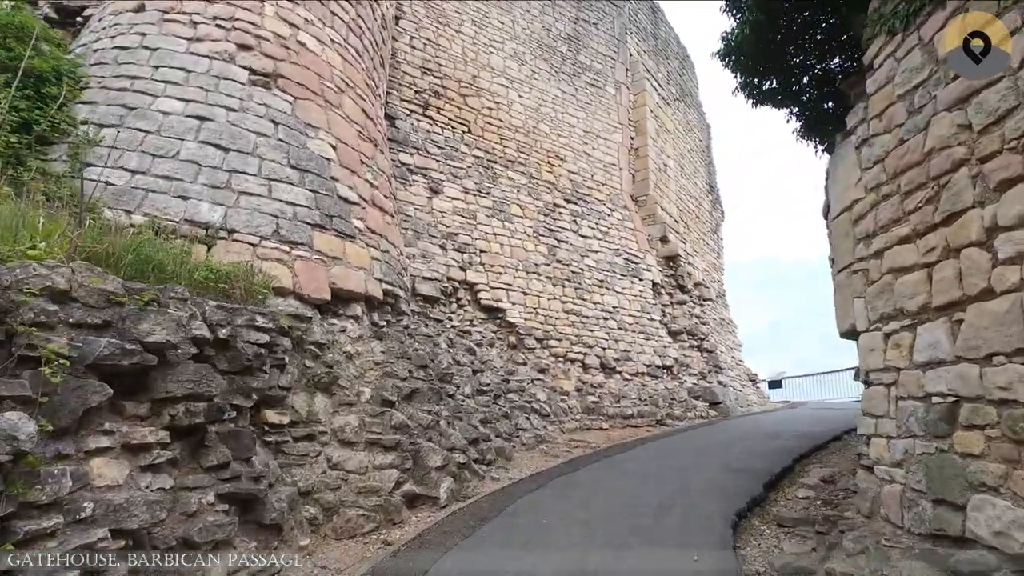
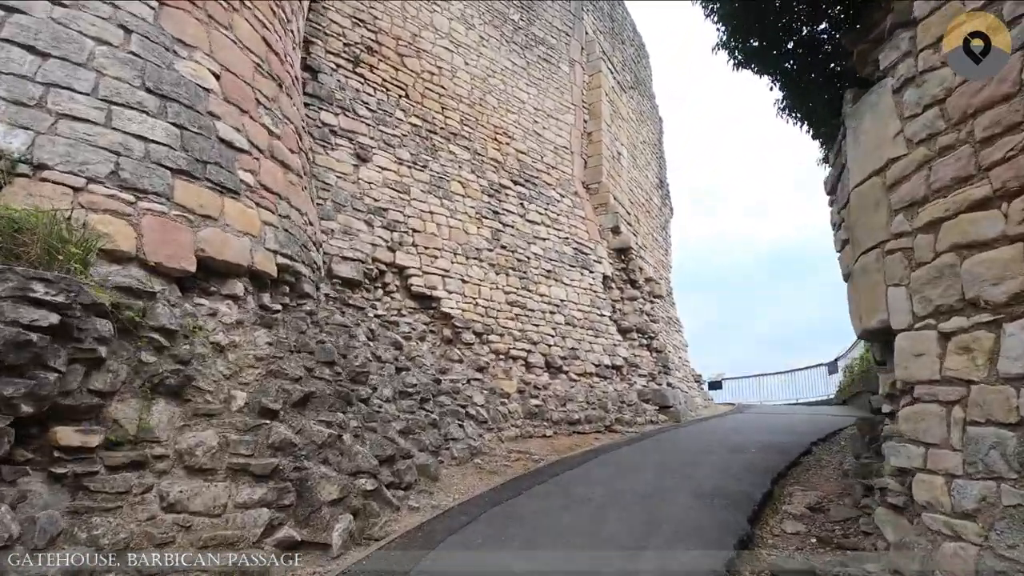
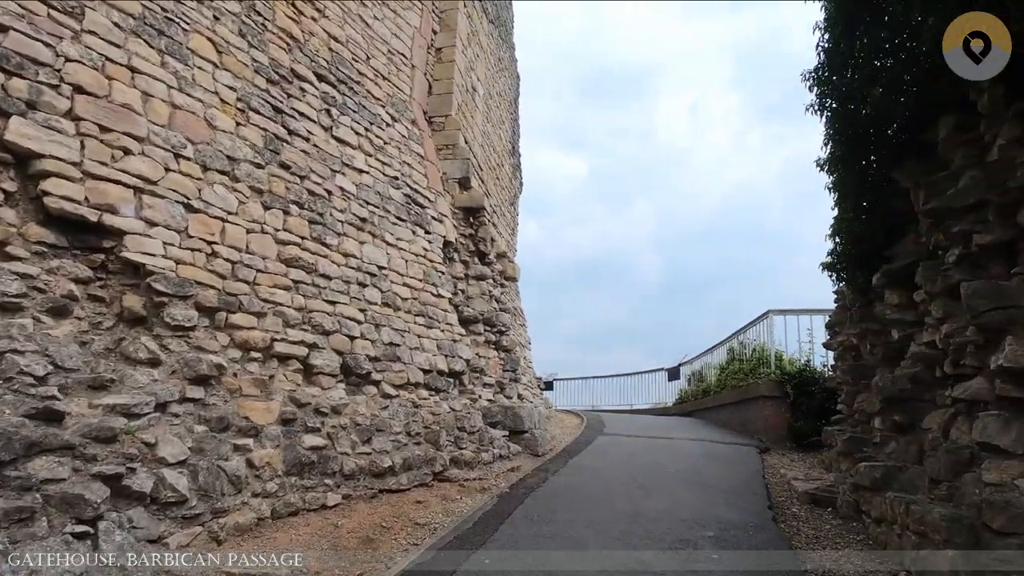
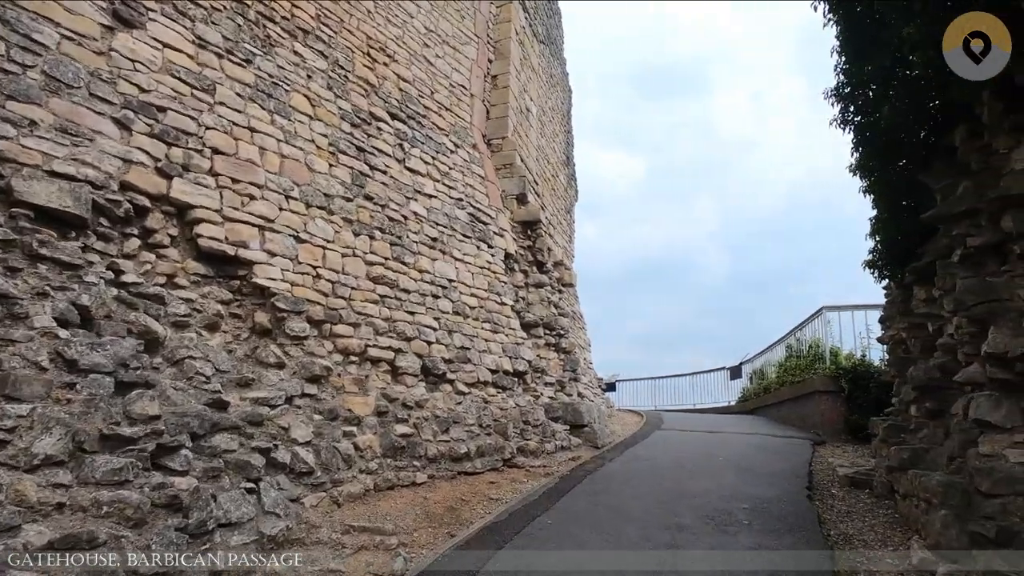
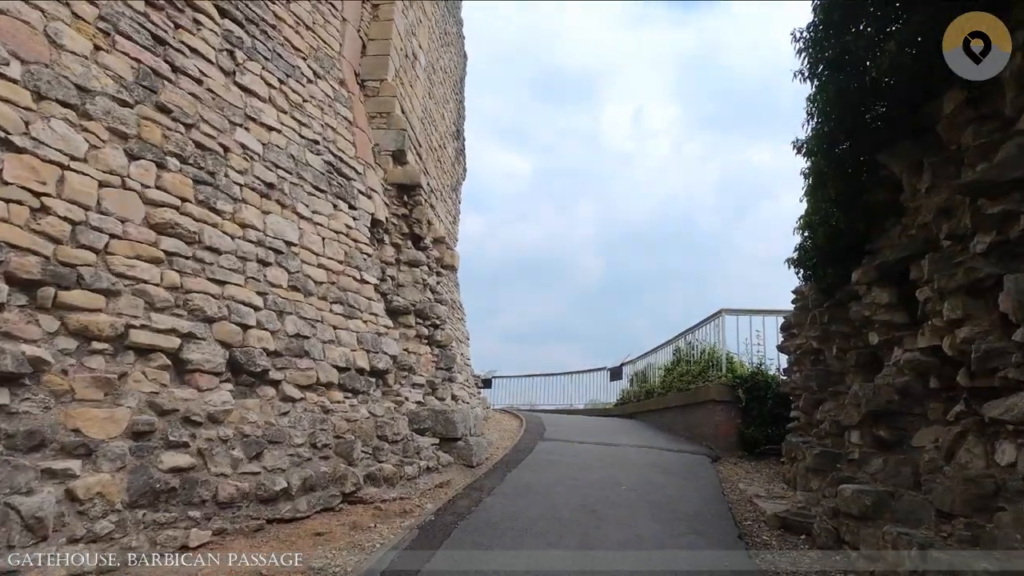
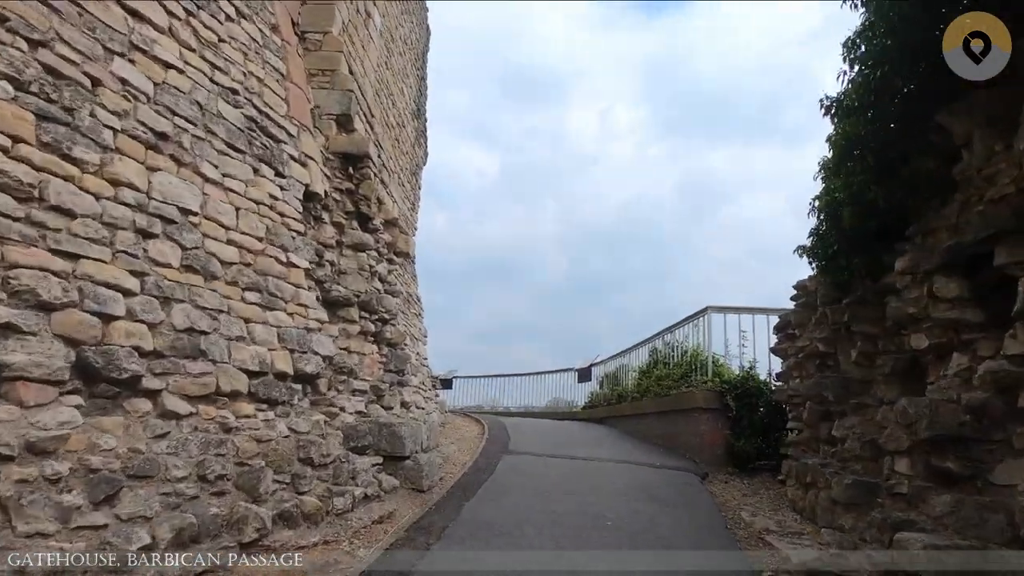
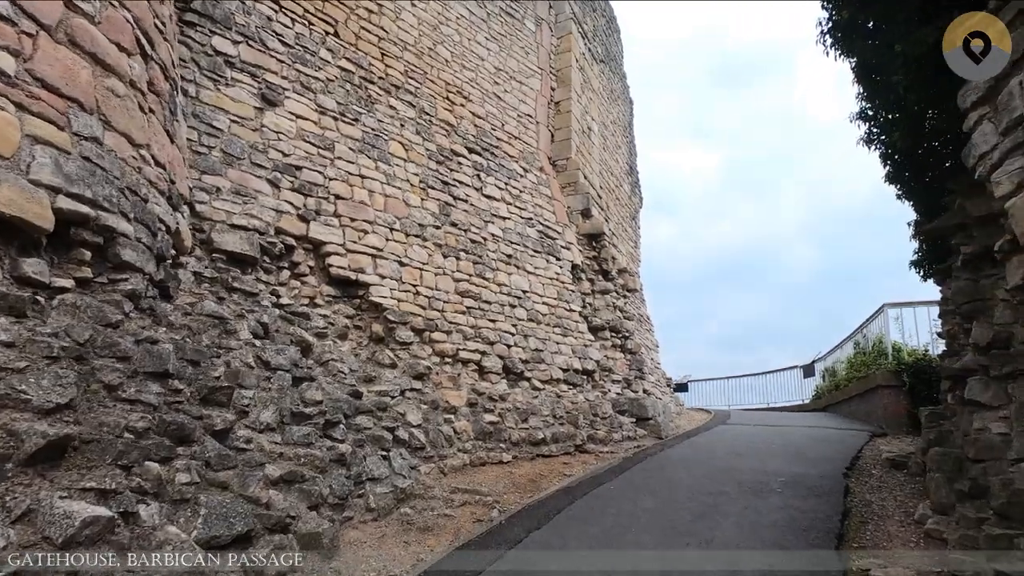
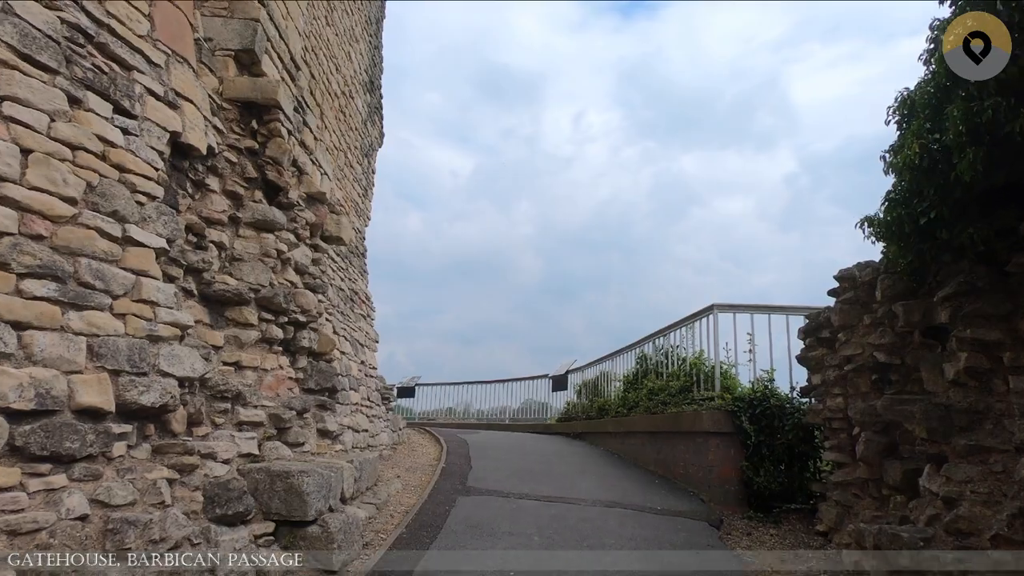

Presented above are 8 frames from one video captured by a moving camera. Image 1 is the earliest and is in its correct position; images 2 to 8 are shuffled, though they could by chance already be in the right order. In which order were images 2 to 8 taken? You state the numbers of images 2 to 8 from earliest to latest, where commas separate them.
2, 7, 4, 3, 5, 6, 8
